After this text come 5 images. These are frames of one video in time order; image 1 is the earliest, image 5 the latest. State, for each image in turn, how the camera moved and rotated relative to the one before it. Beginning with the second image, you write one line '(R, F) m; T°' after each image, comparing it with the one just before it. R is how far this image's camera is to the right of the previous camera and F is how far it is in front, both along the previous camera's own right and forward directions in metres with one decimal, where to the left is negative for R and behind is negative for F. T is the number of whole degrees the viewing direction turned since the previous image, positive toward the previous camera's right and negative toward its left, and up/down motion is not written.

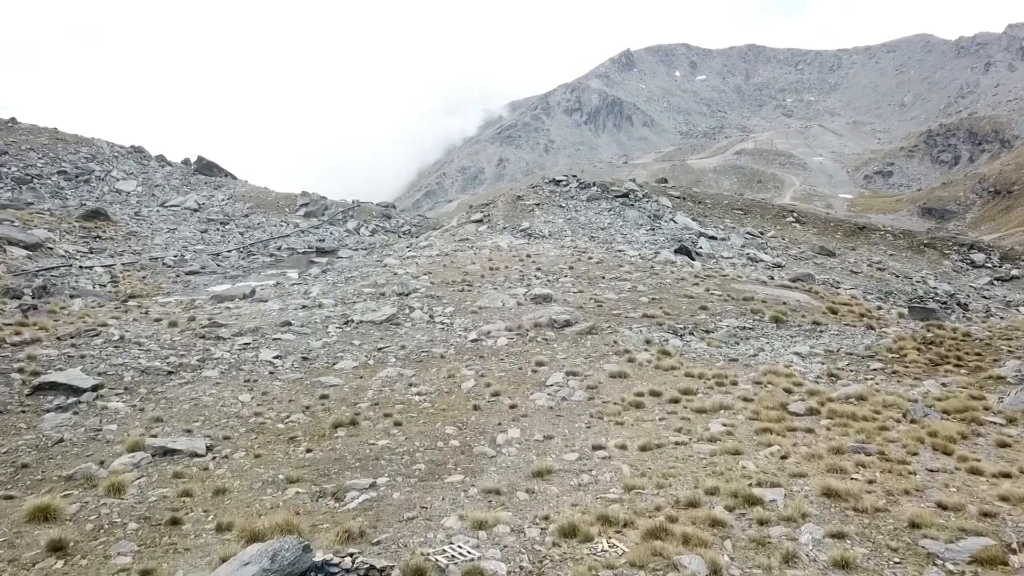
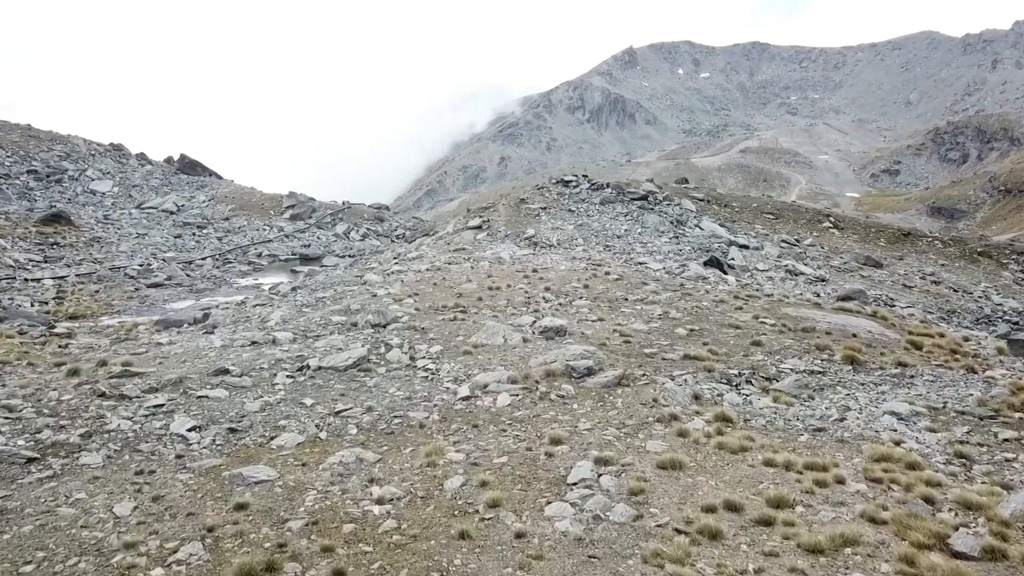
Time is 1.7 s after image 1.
(-0.1, +4.8) m; 0°
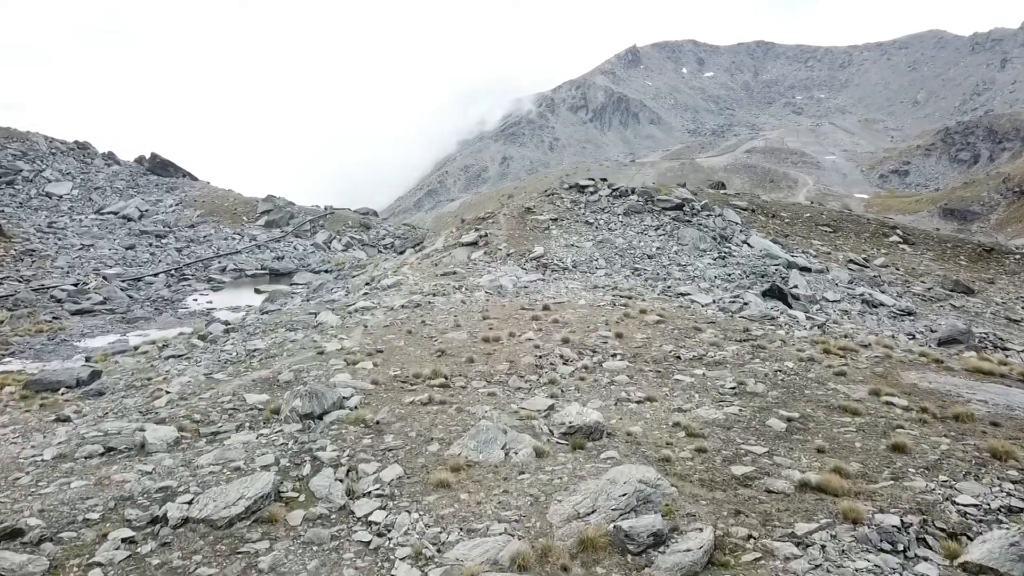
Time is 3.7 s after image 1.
(-0.1, +6.8) m; 0°
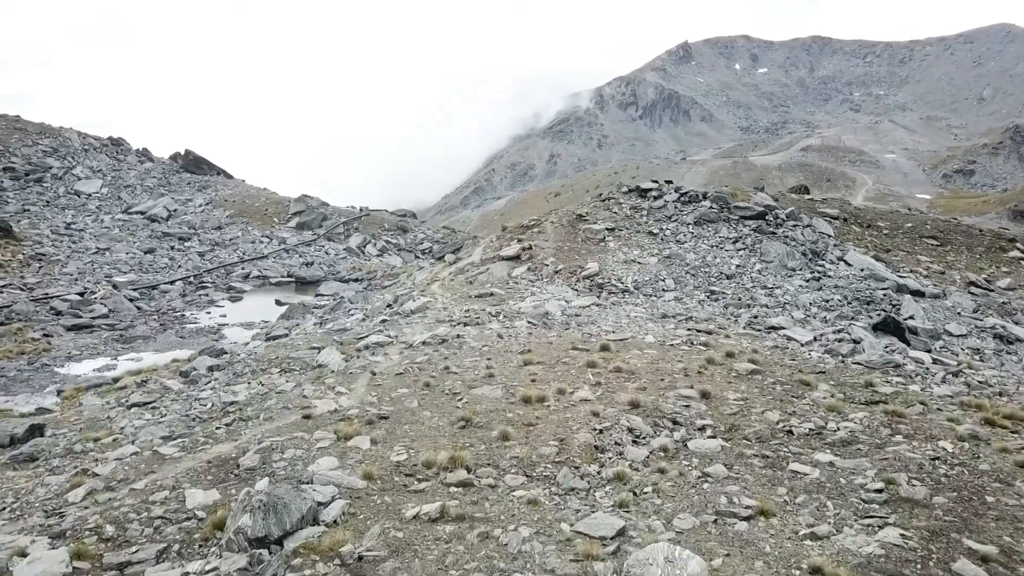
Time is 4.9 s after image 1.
(-0.1, +4.2) m; -3°
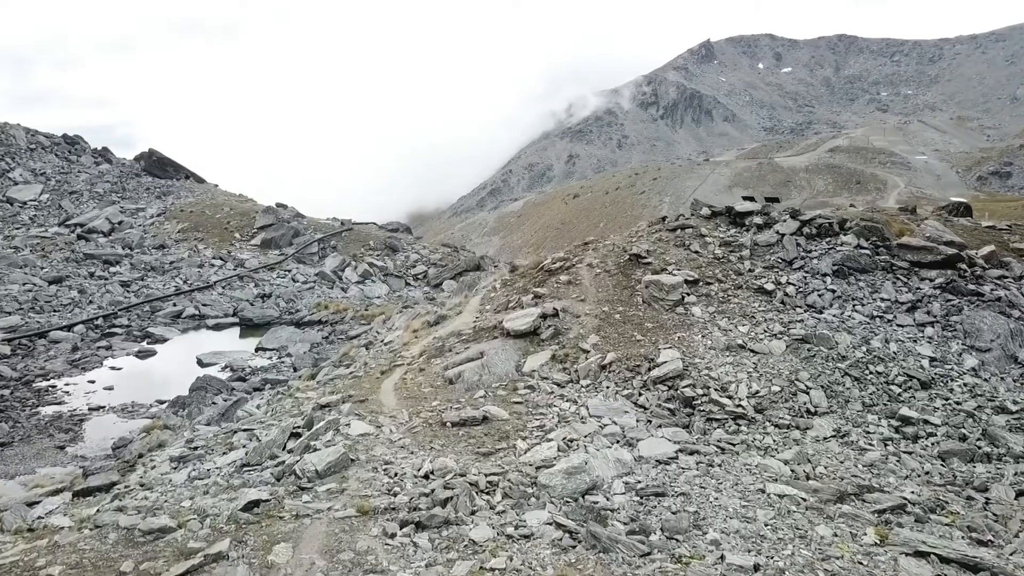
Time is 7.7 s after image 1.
(+0.1, +10.0) m; -1°
